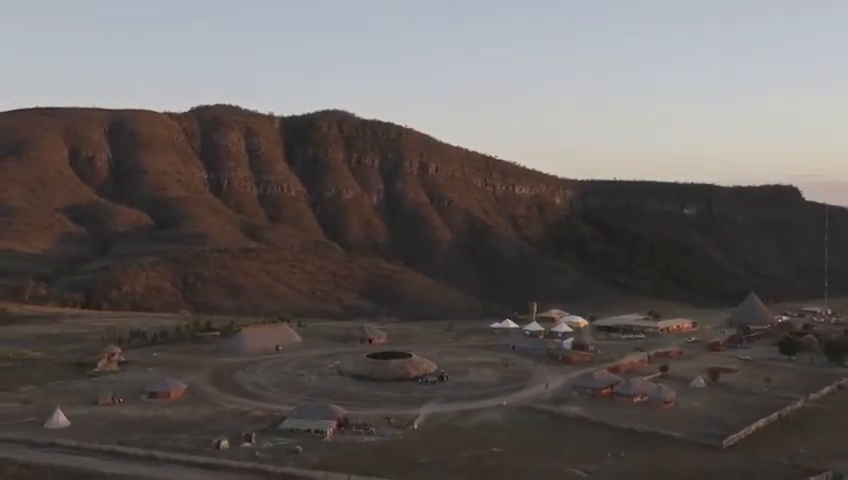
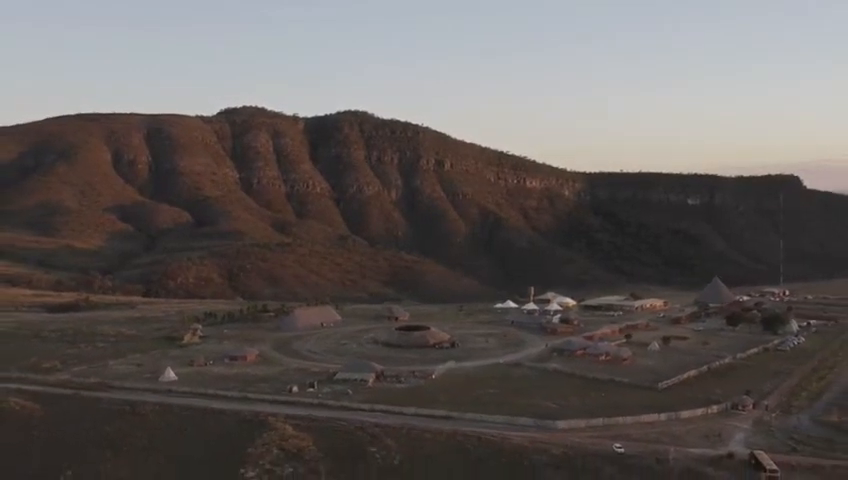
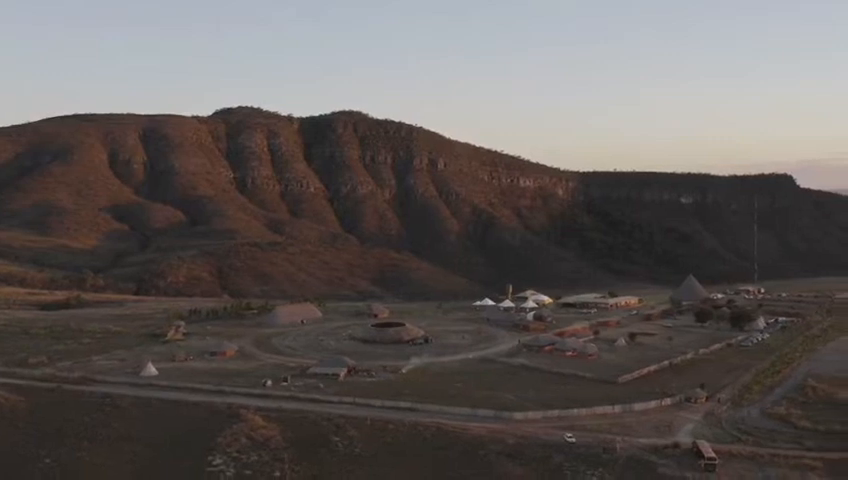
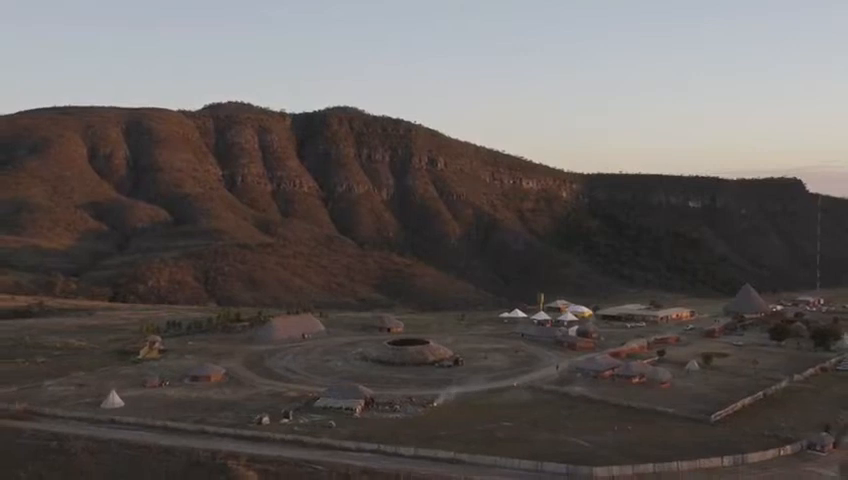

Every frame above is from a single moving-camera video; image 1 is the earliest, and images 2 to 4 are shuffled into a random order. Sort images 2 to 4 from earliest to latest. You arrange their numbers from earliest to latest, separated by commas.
4, 2, 3
